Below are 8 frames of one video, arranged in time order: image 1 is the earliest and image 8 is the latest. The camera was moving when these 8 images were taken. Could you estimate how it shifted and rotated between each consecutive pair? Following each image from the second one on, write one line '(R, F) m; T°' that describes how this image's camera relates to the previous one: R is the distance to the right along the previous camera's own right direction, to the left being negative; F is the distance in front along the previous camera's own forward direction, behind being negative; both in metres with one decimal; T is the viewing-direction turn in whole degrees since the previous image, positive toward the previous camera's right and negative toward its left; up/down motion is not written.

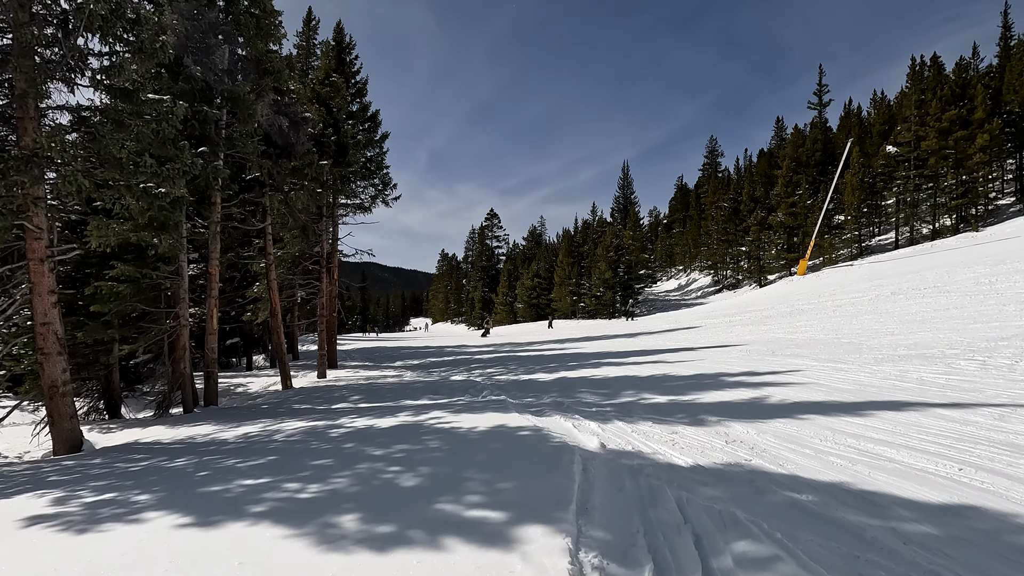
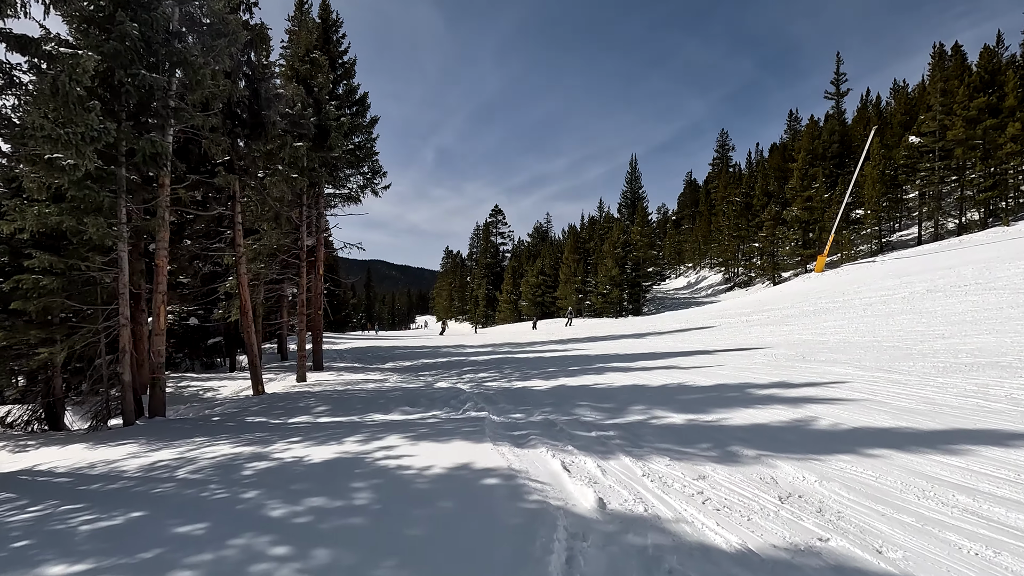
(+0.3, +1.3) m; -1°
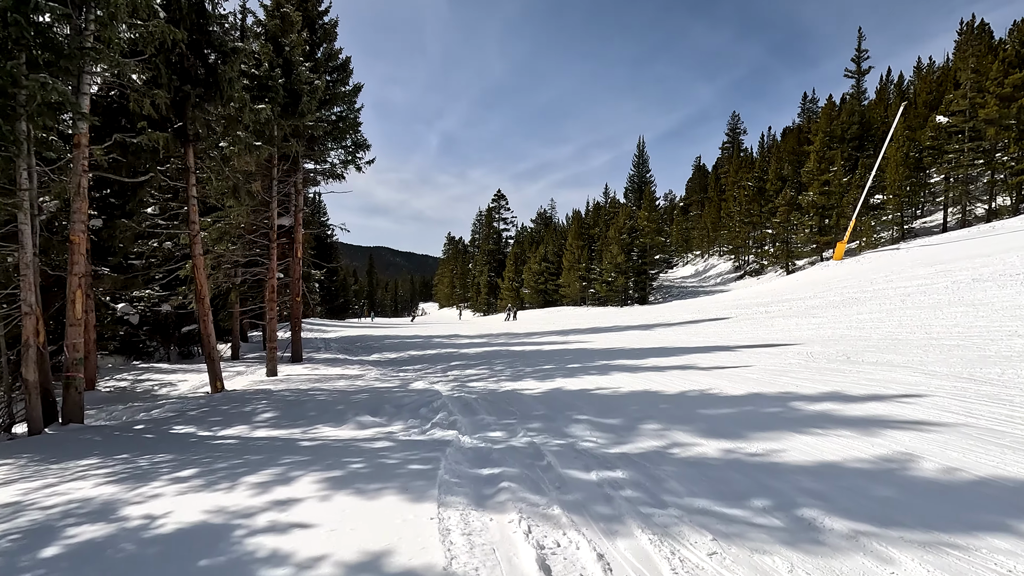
(+0.2, +1.5) m; 0°
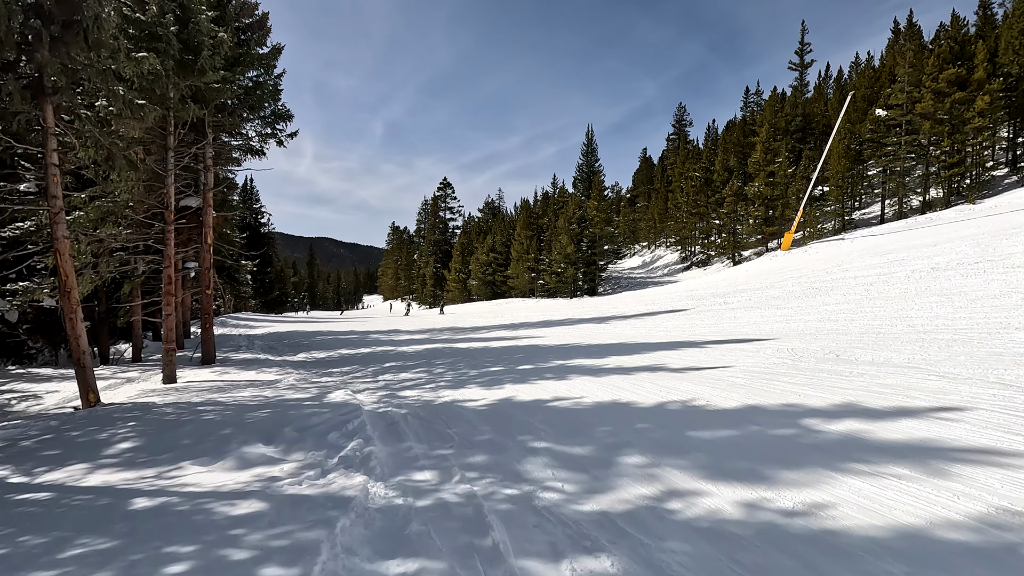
(+0.1, +1.4) m; +6°
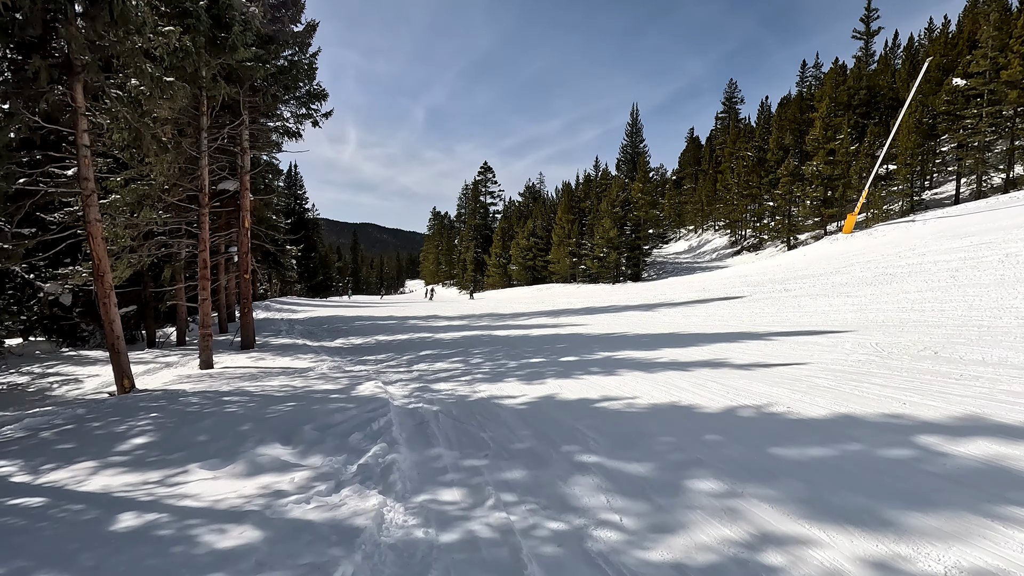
(0.0, +0.6) m; -4°
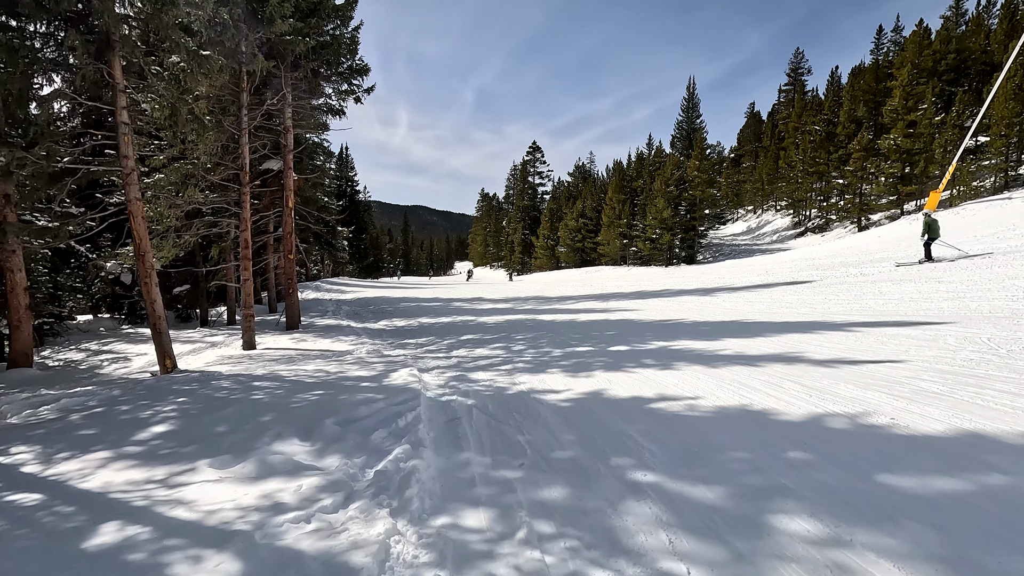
(0.0, +0.6) m; -5°
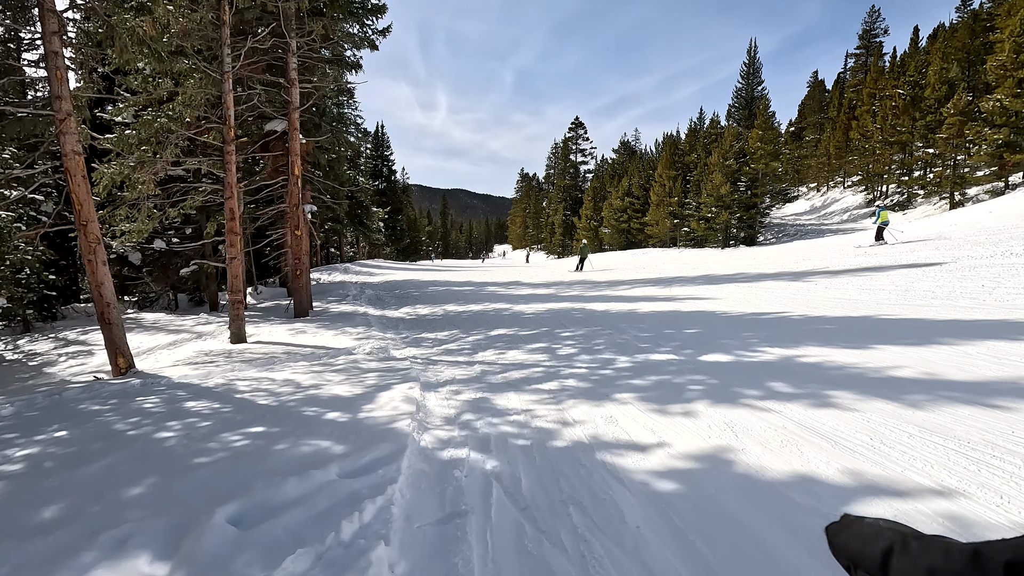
(-0.1, +2.1) m; -4°
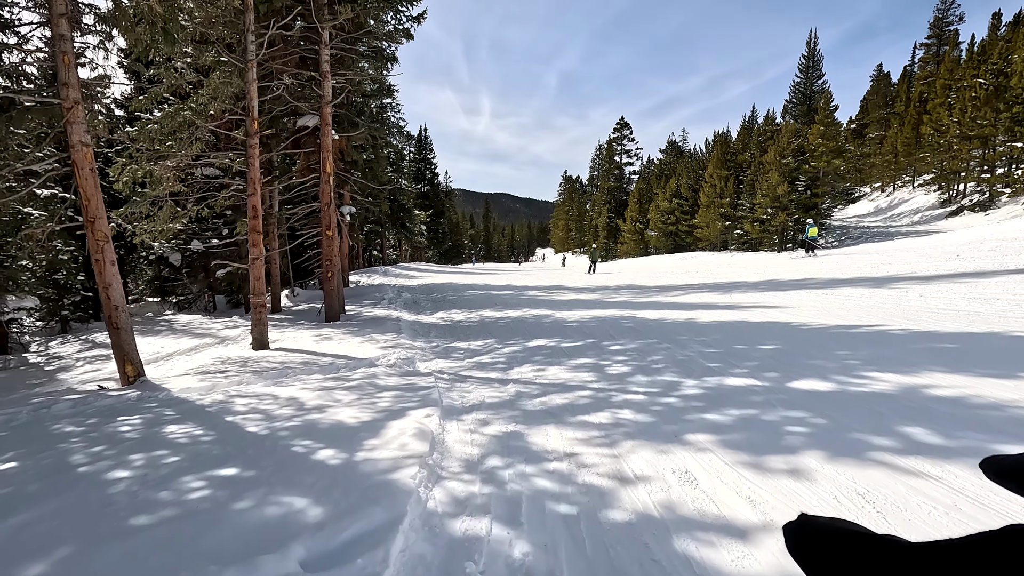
(0.0, +0.8) m; -4°
